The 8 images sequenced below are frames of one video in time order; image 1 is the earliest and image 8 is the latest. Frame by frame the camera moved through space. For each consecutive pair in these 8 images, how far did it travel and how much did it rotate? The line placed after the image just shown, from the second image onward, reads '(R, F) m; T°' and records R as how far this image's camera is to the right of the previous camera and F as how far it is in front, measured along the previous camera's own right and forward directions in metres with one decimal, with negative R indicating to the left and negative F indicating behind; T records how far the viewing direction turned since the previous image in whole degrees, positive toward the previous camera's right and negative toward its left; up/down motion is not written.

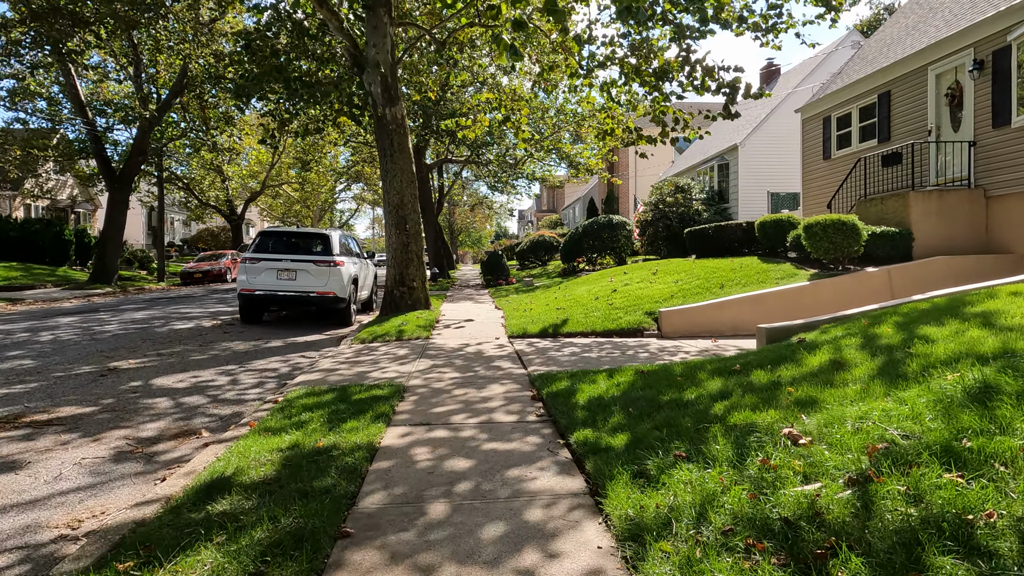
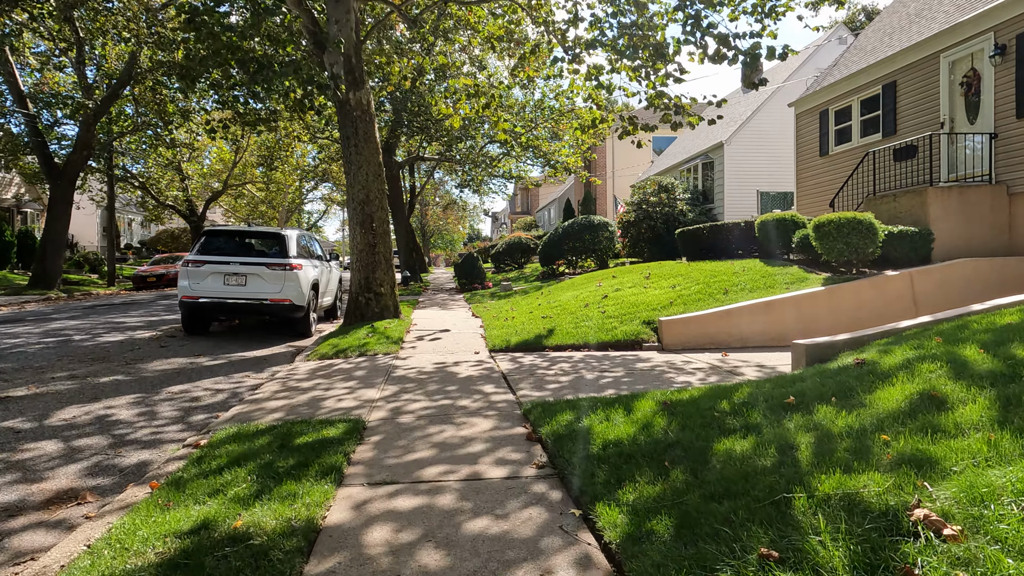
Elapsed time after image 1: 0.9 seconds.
(-0.1, +1.2) m; +2°
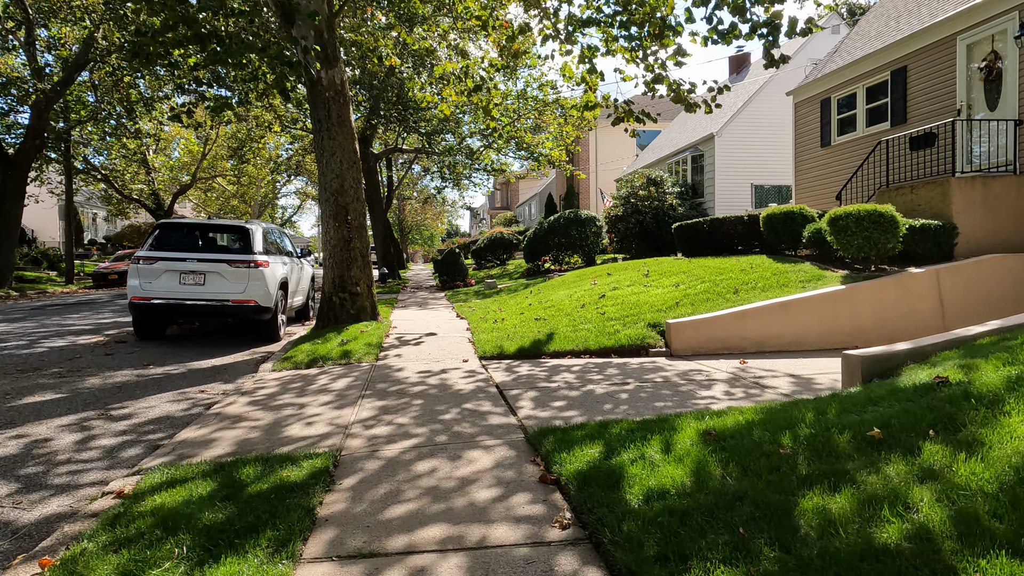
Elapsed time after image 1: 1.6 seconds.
(-0.2, +0.9) m; +2°
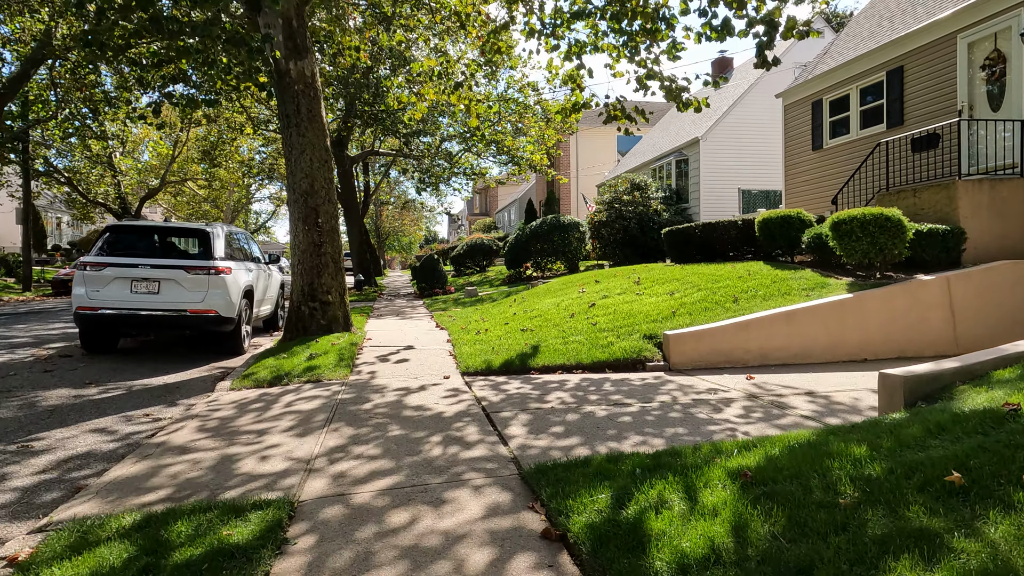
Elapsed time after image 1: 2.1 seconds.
(-0.1, +0.6) m; +2°
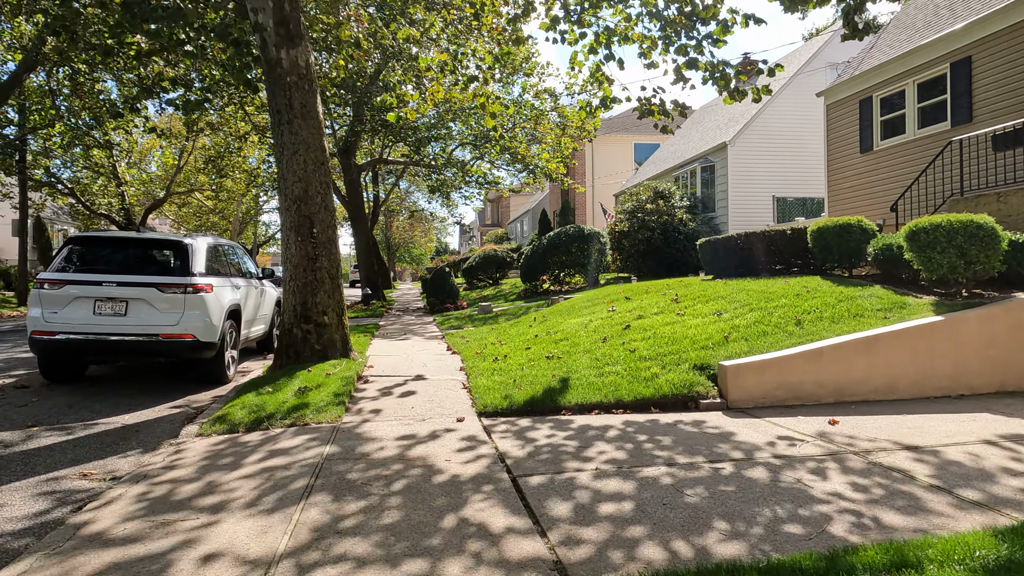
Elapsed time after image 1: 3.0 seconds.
(-0.1, +1.1) m; -1°
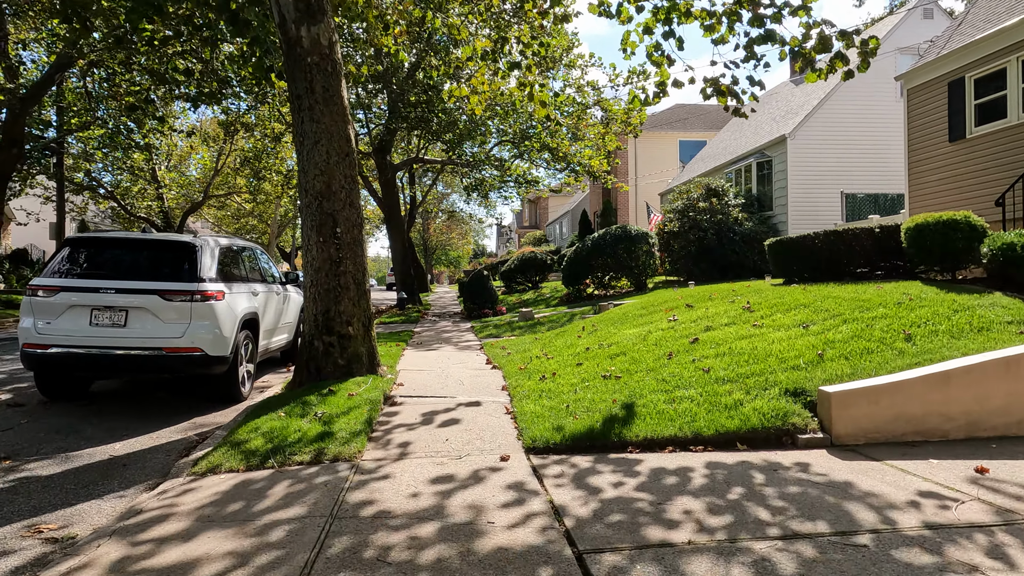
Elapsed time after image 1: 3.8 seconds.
(-0.1, +1.0) m; -3°
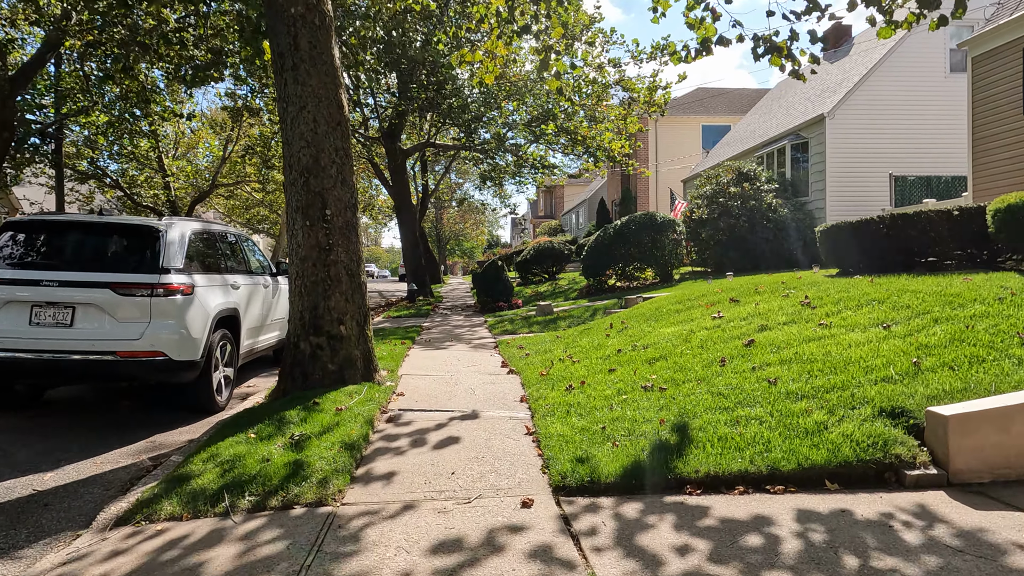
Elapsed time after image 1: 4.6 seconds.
(-0.1, +1.0) m; -1°
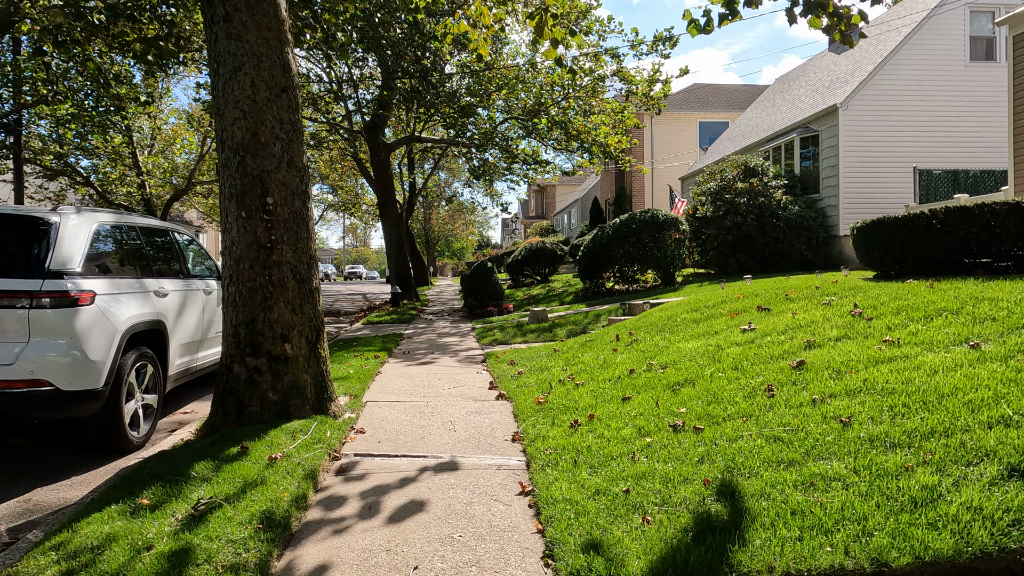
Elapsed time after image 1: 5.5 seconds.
(0.0, +1.1) m; +1°
